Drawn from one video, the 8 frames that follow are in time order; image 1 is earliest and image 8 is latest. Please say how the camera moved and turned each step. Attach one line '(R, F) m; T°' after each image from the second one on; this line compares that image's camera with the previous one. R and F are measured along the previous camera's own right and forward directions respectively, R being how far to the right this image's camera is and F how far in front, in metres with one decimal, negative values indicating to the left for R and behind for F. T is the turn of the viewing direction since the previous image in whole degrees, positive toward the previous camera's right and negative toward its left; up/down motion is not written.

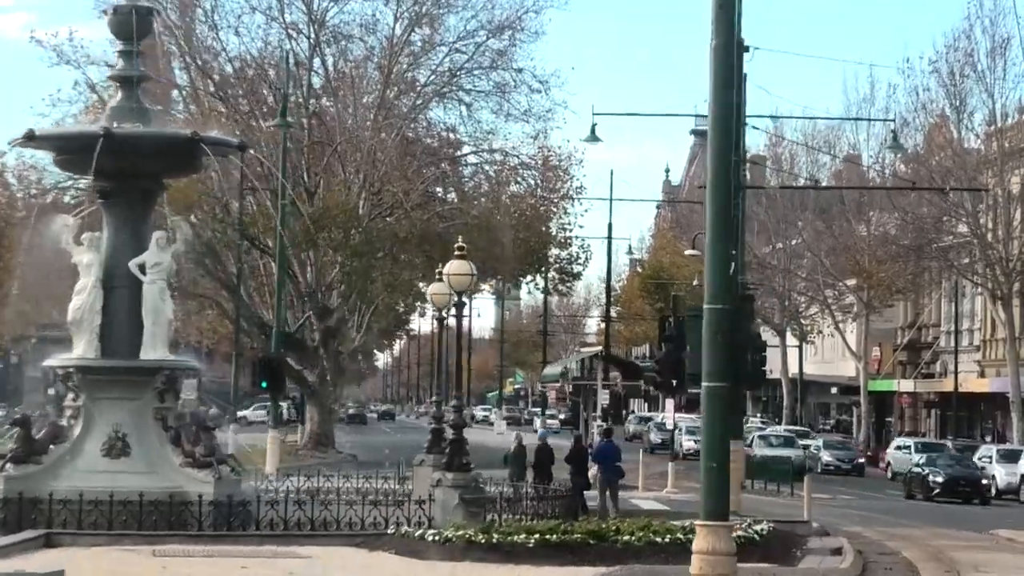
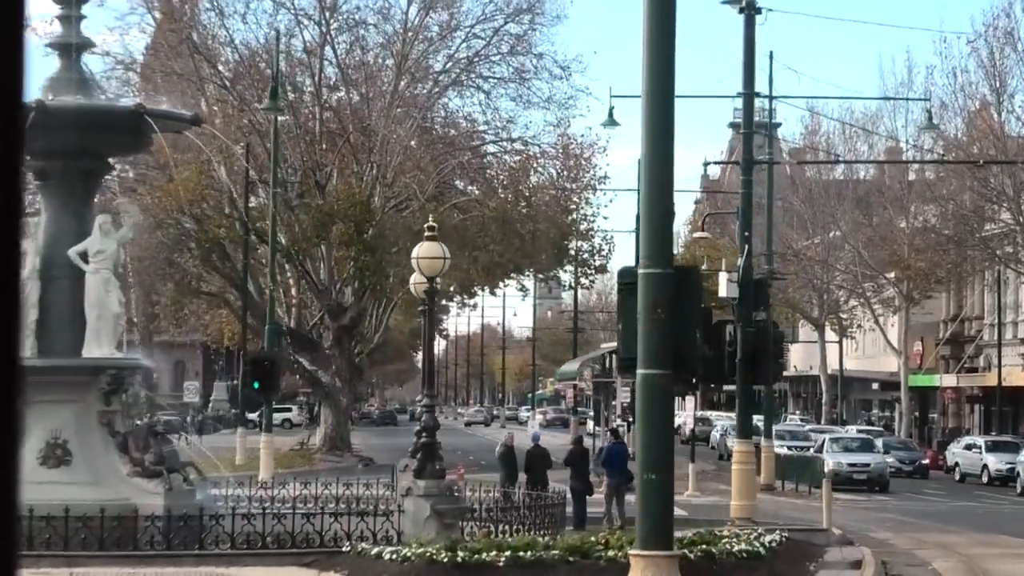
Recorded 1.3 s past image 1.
(+0.4, +1.9) m; -1°
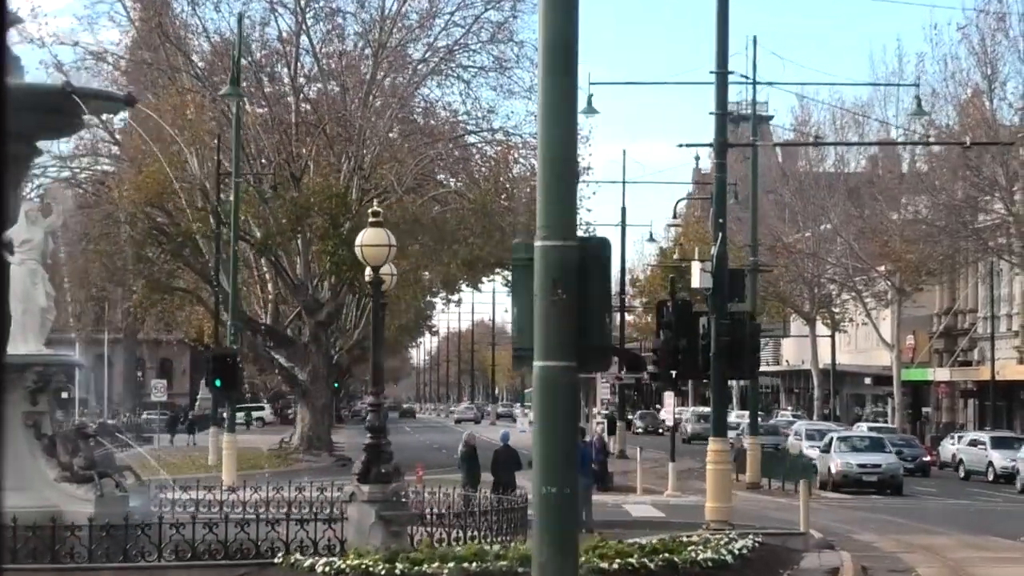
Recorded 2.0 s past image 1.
(+0.3, +1.1) m; 0°
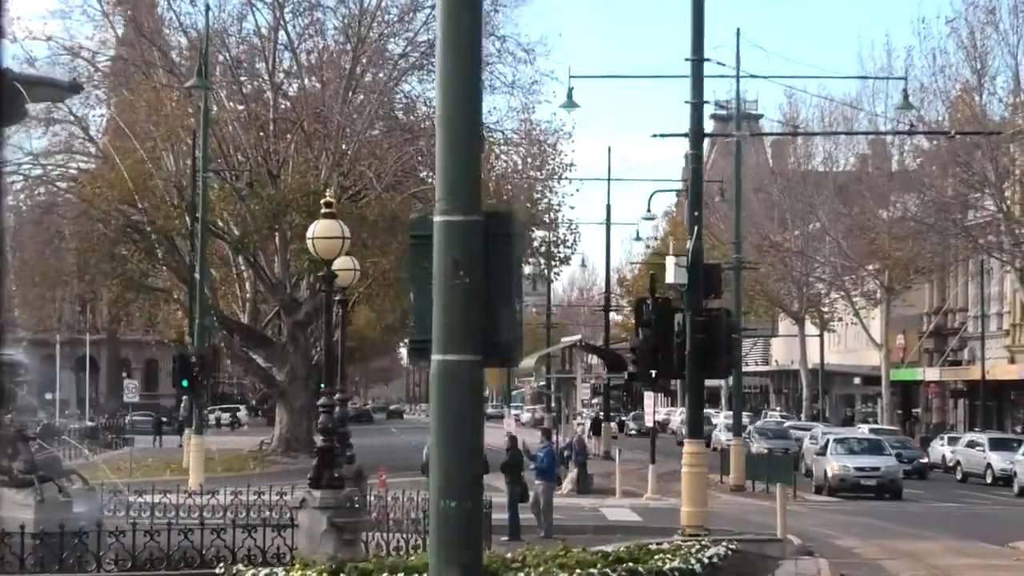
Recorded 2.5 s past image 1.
(+0.2, +0.7) m; 0°
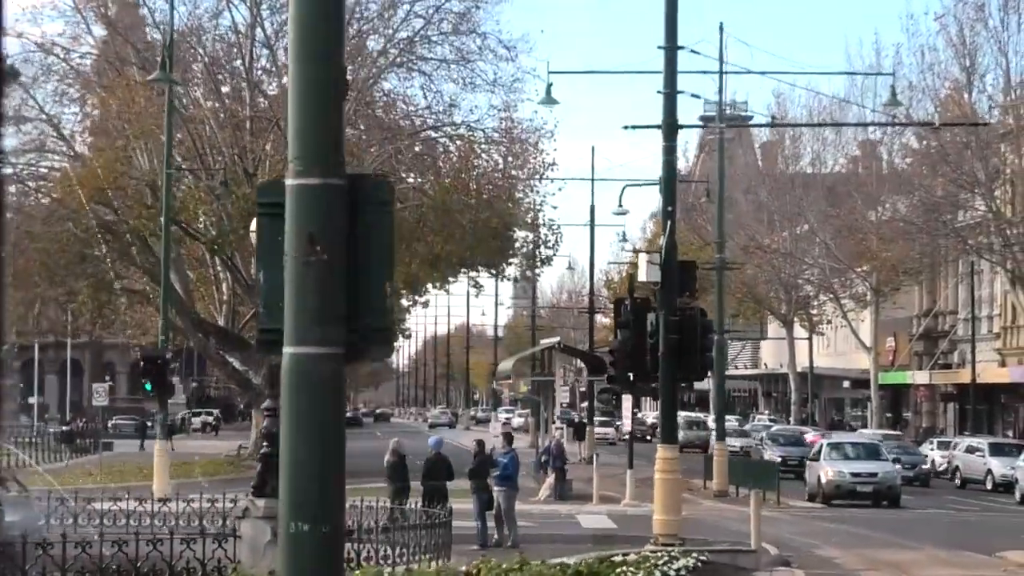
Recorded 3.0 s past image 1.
(+0.2, +0.8) m; 0°
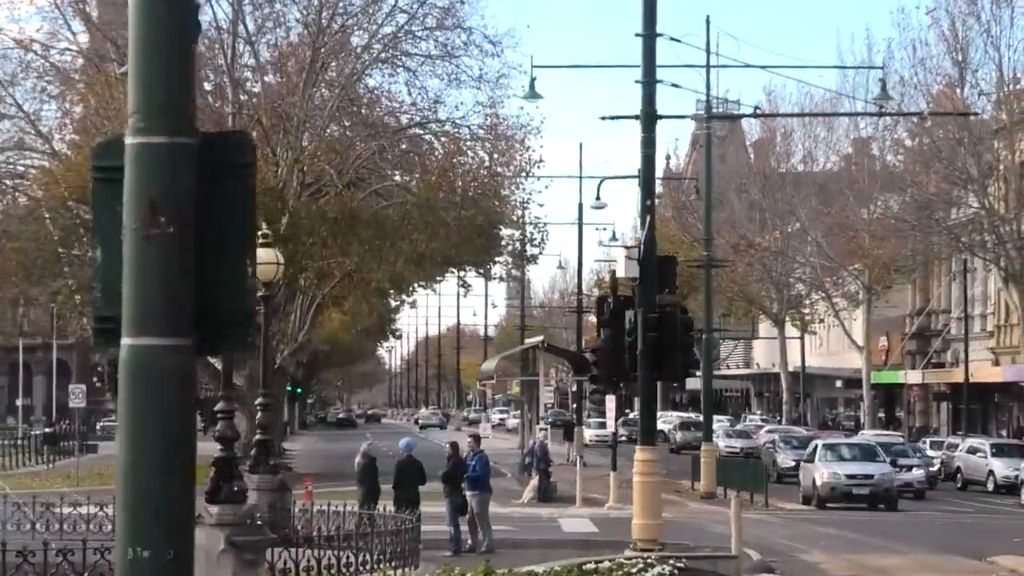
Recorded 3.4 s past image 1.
(+0.1, +0.6) m; 0°
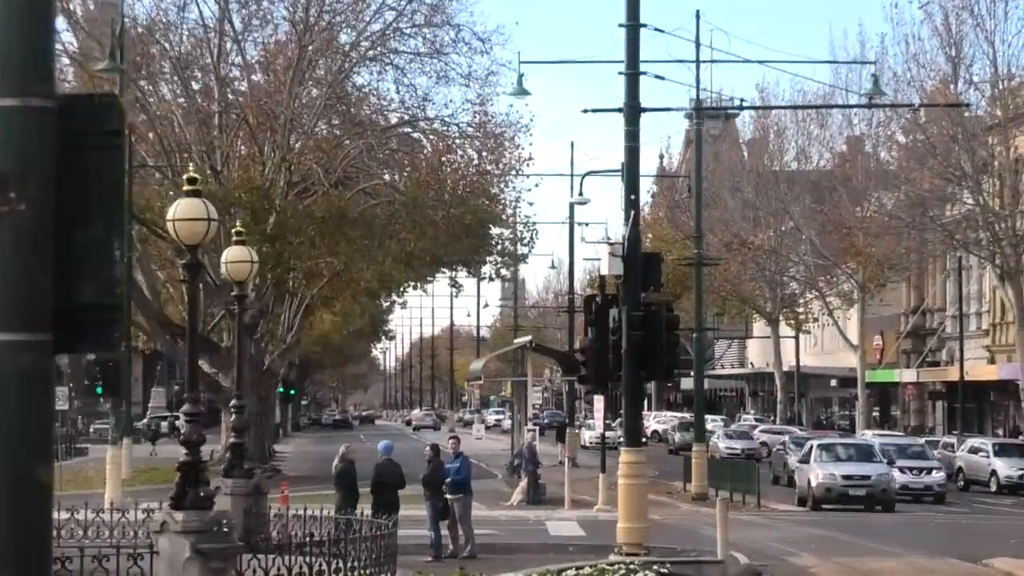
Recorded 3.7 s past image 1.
(+0.1, +0.4) m; 0°
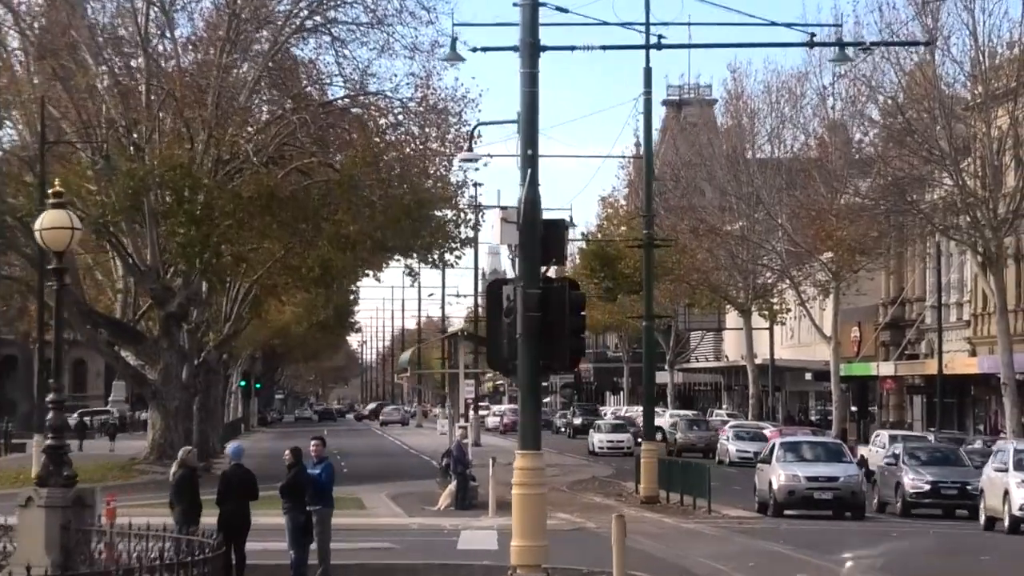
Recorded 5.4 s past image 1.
(+0.6, +2.7) m; 0°
